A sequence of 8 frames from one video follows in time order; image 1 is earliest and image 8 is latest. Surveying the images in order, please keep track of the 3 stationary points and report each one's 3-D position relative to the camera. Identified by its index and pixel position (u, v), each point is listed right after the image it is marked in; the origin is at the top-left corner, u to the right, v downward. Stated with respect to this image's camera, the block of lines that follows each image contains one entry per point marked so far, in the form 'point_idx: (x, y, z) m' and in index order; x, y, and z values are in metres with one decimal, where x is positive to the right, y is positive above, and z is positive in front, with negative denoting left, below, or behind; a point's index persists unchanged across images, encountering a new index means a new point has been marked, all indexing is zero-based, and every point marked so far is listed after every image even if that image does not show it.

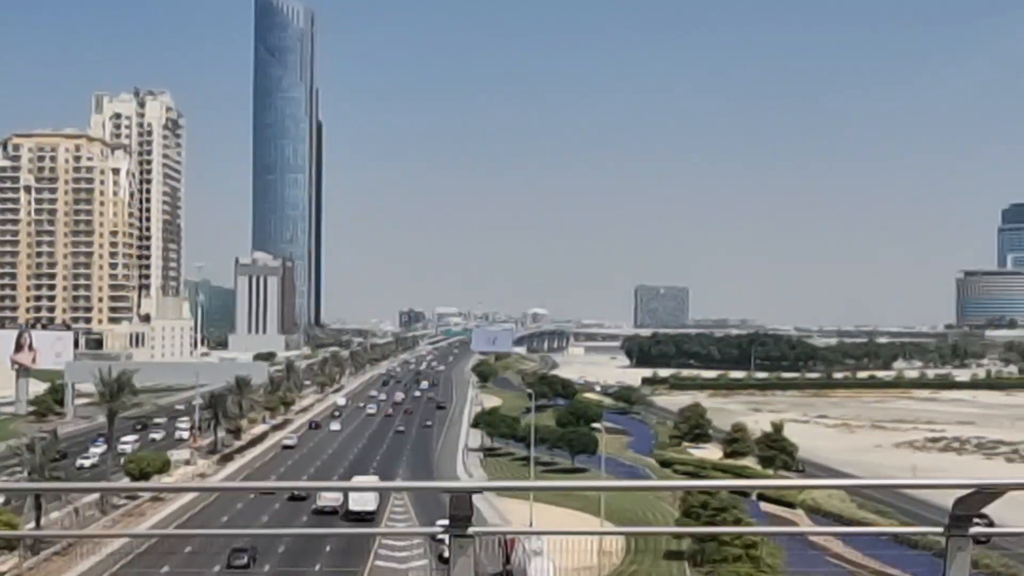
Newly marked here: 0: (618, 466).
0: (+1.9, -3.2, +19.0) m
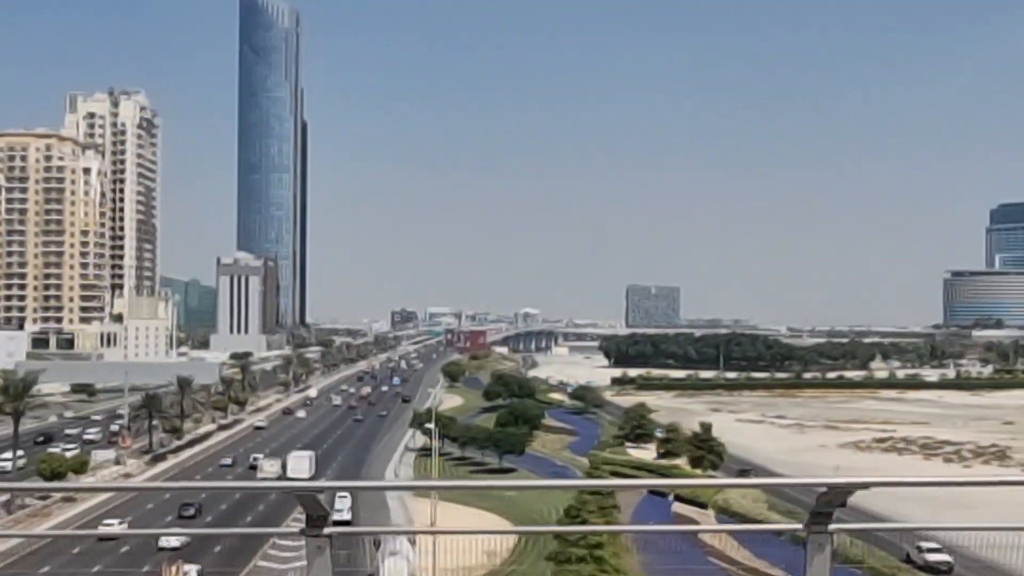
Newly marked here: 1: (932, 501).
0: (+0.6, -3.2, +19.0) m
1: (+6.4, -3.3, +16.1) m
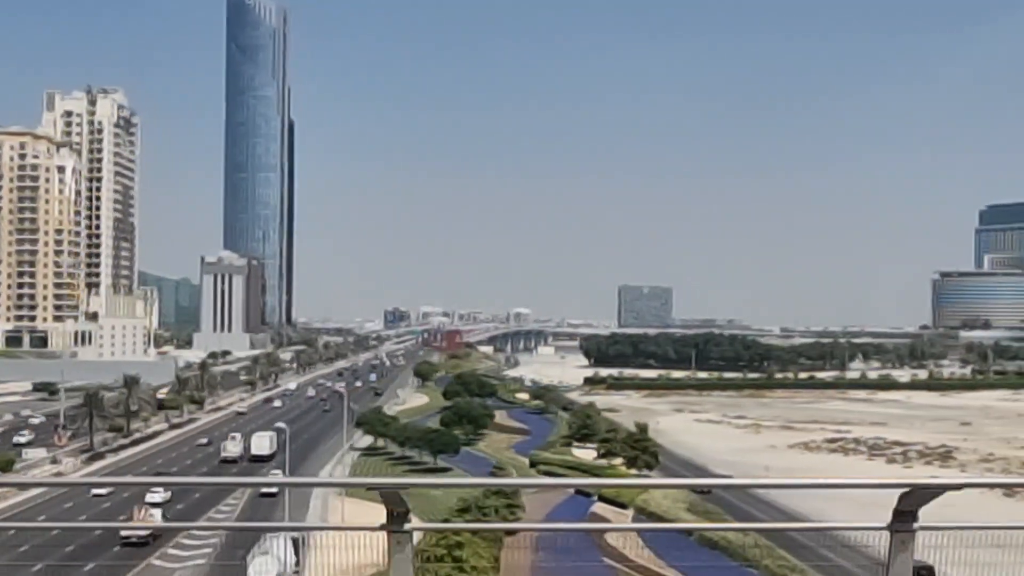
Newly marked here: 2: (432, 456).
0: (-0.6, -3.2, +19.0) m
1: (+5.2, -3.3, +16.2) m
2: (-1.8, -3.2, +20.3) m
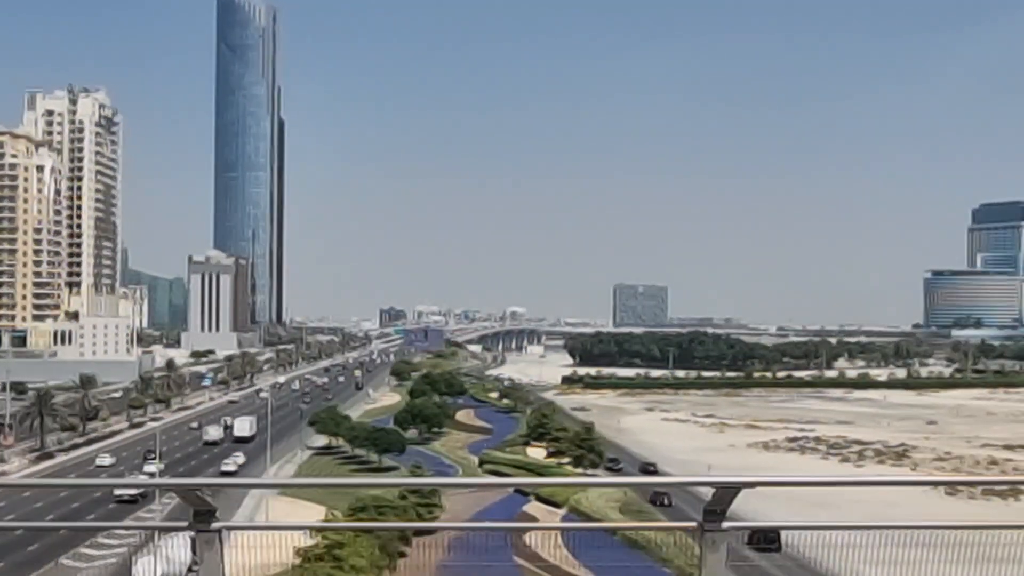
0: (-1.5, -3.2, +19.0) m
1: (+4.3, -3.3, +16.2) m
2: (-2.7, -3.2, +20.3) m
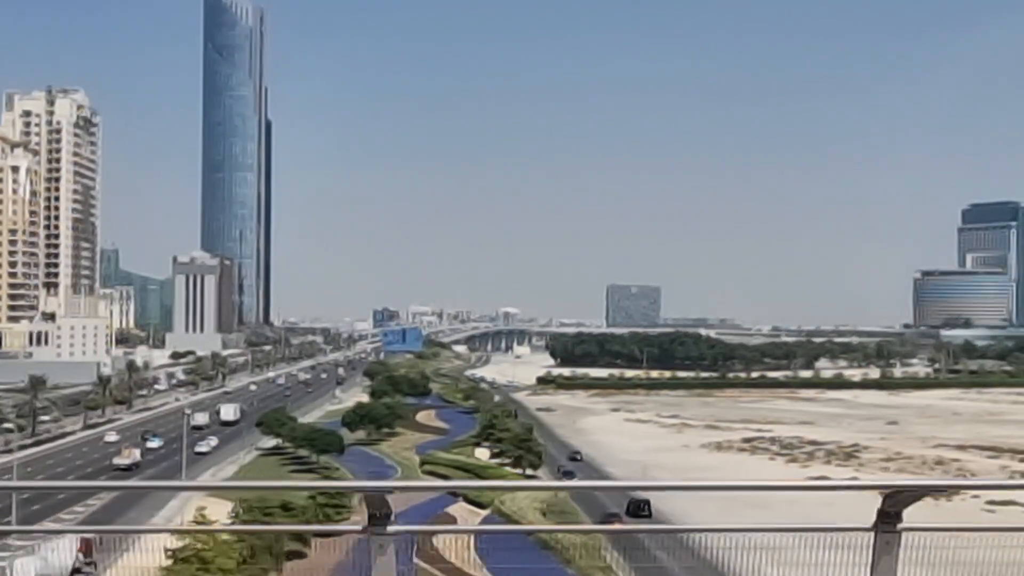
0: (-2.6, -3.2, +19.0) m
1: (+3.2, -3.3, +16.2) m
2: (-3.8, -3.2, +20.2) m
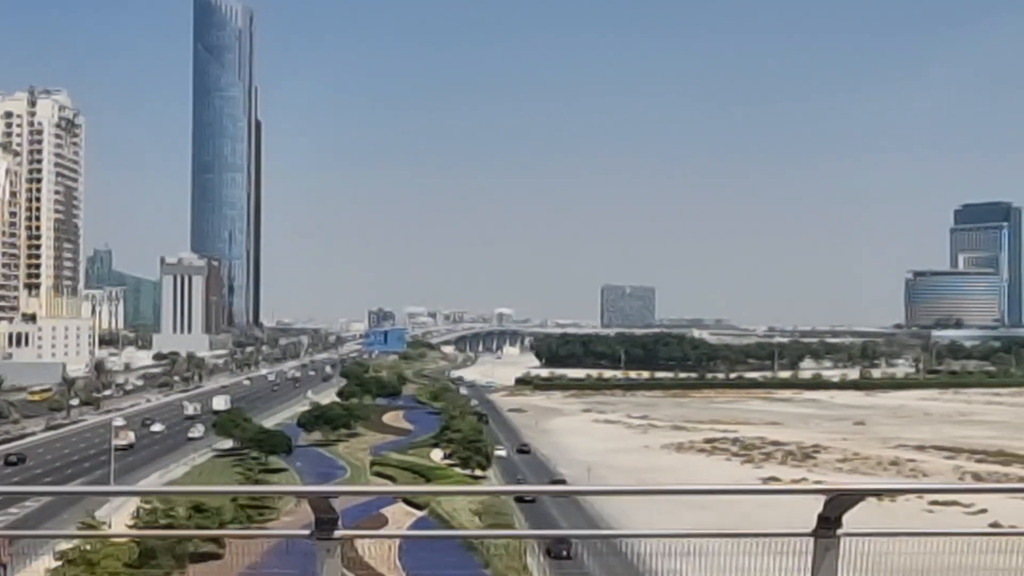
0: (-3.5, -3.3, +19.0) m
1: (+2.3, -3.3, +16.2) m
2: (-4.7, -3.3, +20.3) m
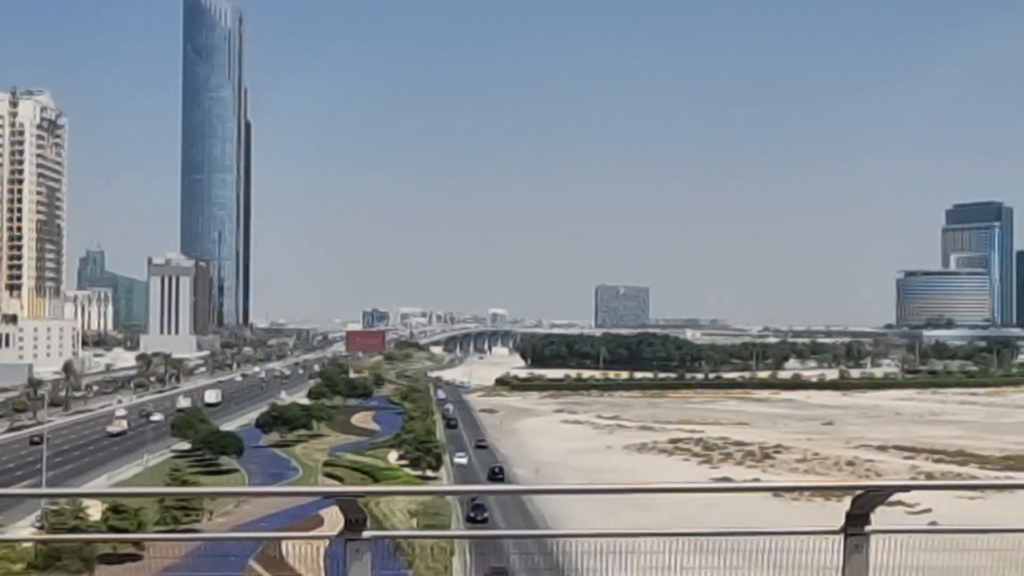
0: (-4.4, -3.3, +19.0) m
1: (+1.4, -3.3, +16.2) m
2: (-5.6, -3.3, +20.3) m
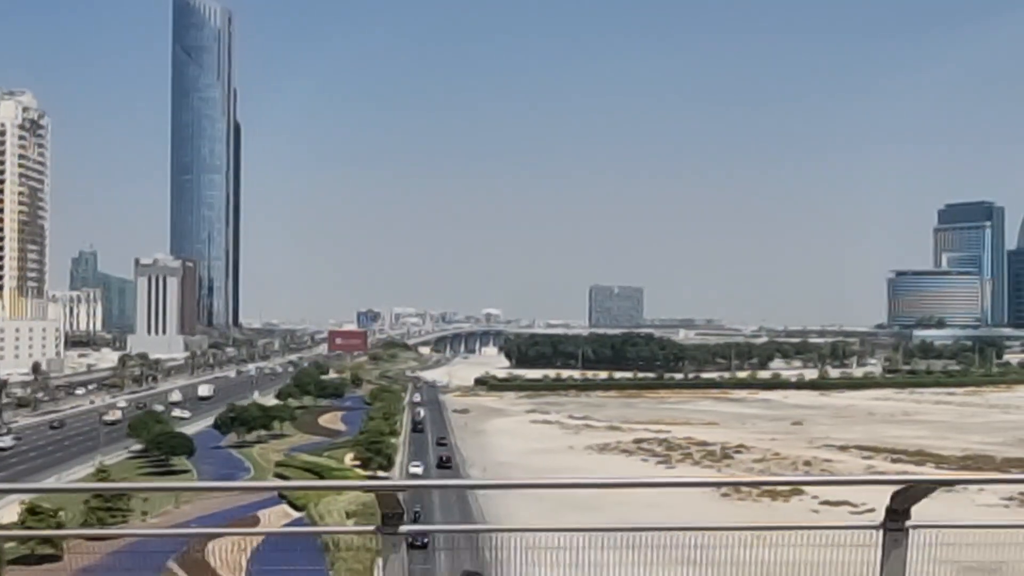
0: (-5.3, -3.3, +19.0) m
1: (+0.6, -3.3, +16.2) m
2: (-6.5, -3.3, +20.3) m
